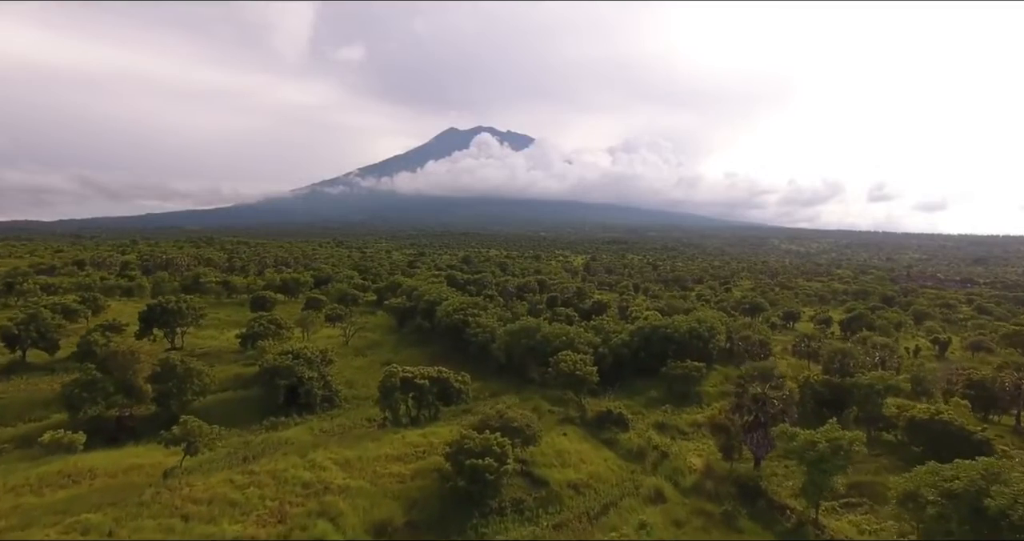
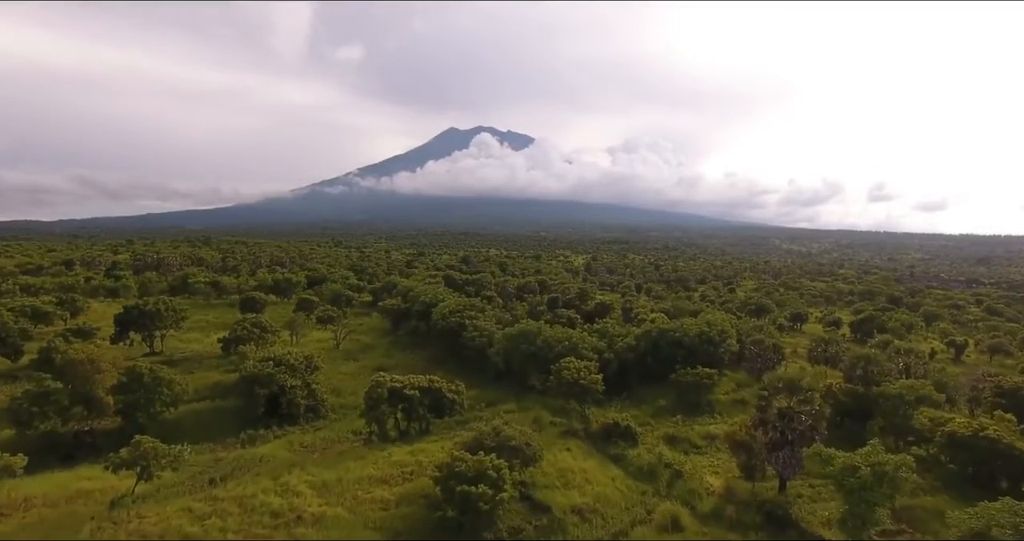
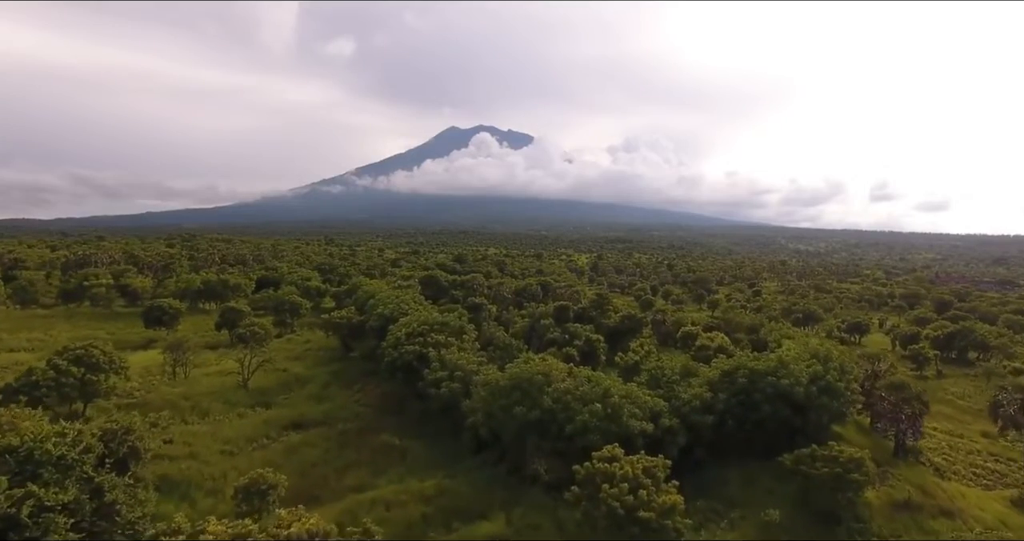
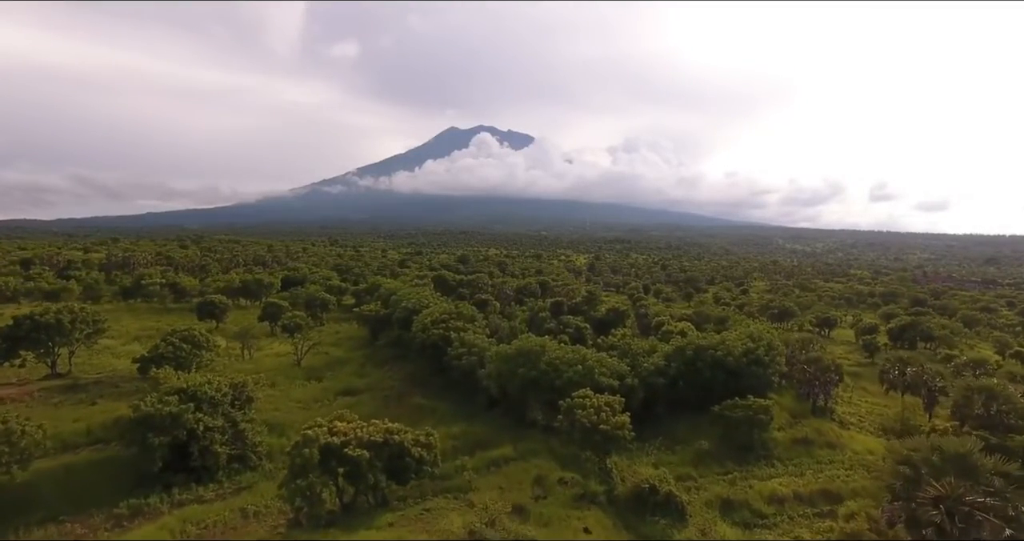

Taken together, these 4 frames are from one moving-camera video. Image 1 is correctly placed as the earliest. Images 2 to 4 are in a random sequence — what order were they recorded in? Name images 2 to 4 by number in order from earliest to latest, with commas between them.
2, 4, 3
